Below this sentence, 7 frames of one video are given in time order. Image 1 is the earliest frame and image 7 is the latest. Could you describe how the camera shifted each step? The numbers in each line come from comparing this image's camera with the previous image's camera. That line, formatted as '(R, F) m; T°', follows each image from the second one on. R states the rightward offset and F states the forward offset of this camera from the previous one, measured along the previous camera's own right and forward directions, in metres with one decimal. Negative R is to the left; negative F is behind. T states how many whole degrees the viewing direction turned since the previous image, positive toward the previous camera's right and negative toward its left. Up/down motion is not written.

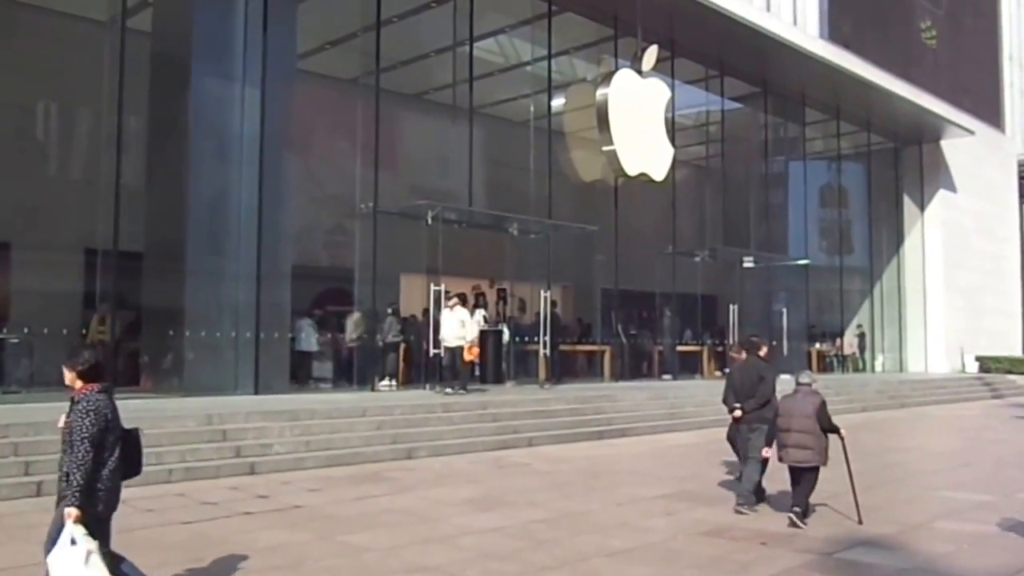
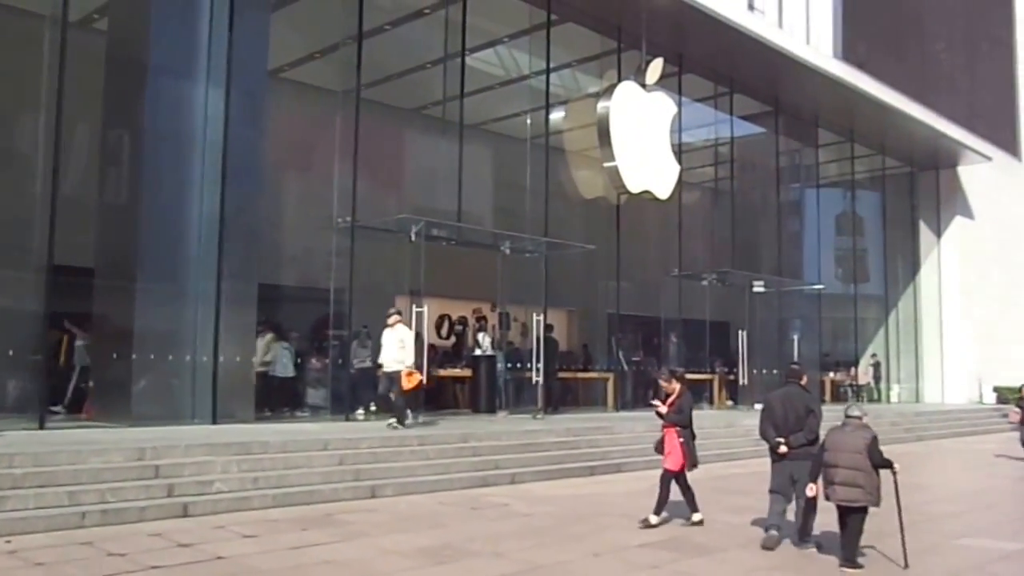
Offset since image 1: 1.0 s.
(+0.4, +0.9) m; -1°
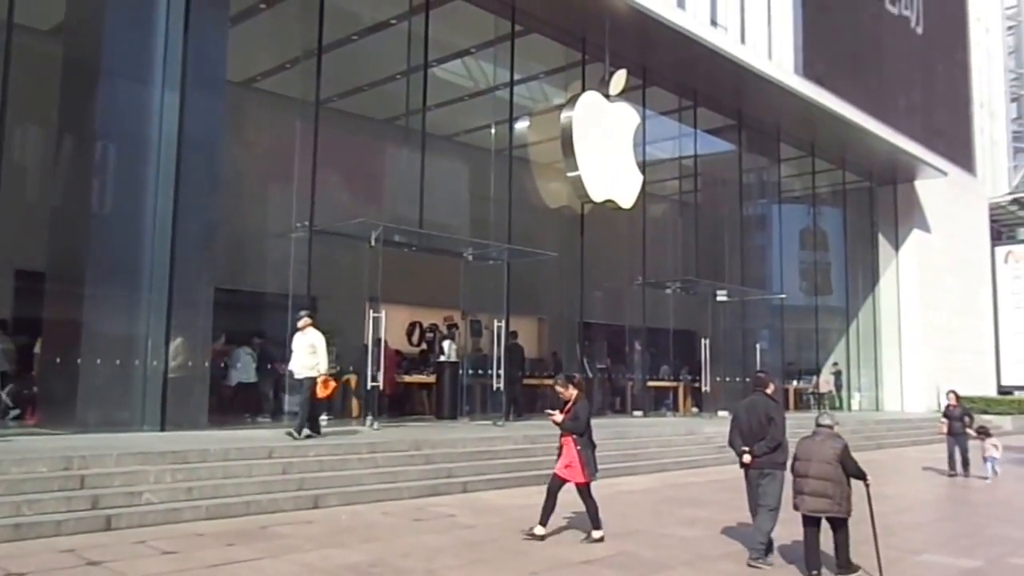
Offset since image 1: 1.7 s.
(+0.3, +0.1) m; +2°
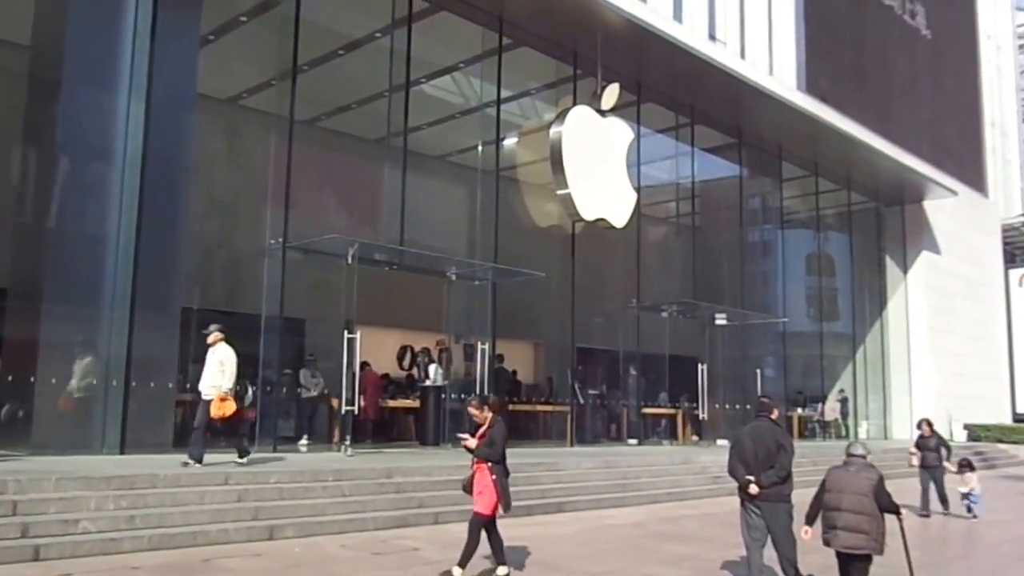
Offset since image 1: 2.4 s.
(+0.4, +0.6) m; 0°
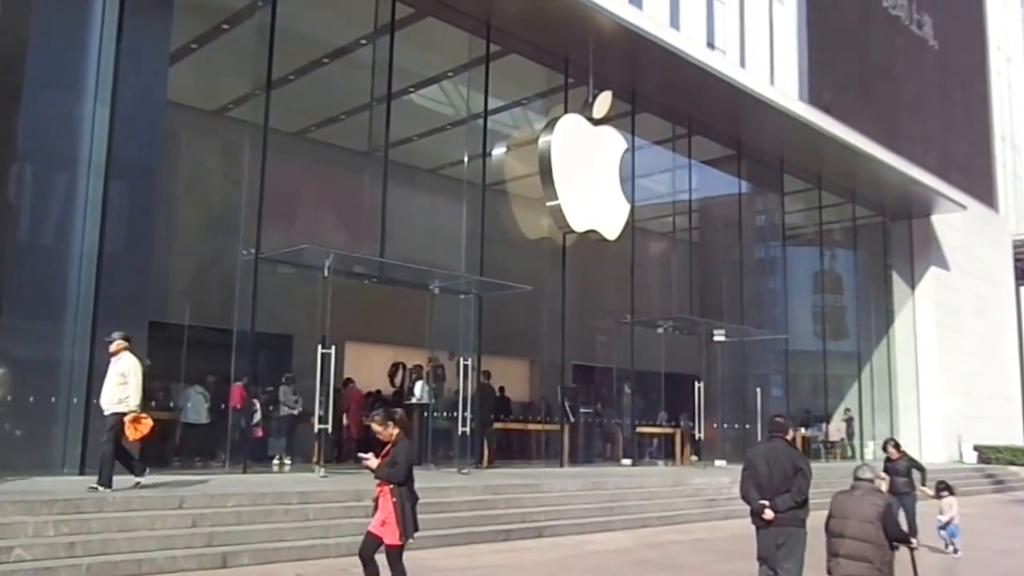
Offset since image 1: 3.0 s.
(+0.4, +0.5) m; -1°
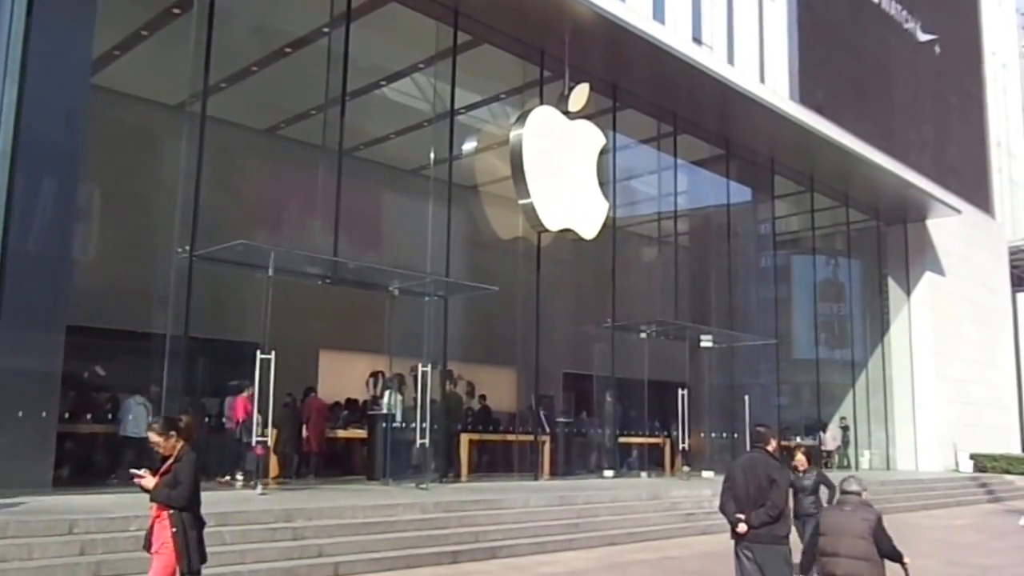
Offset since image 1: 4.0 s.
(+0.7, +1.0) m; 0°
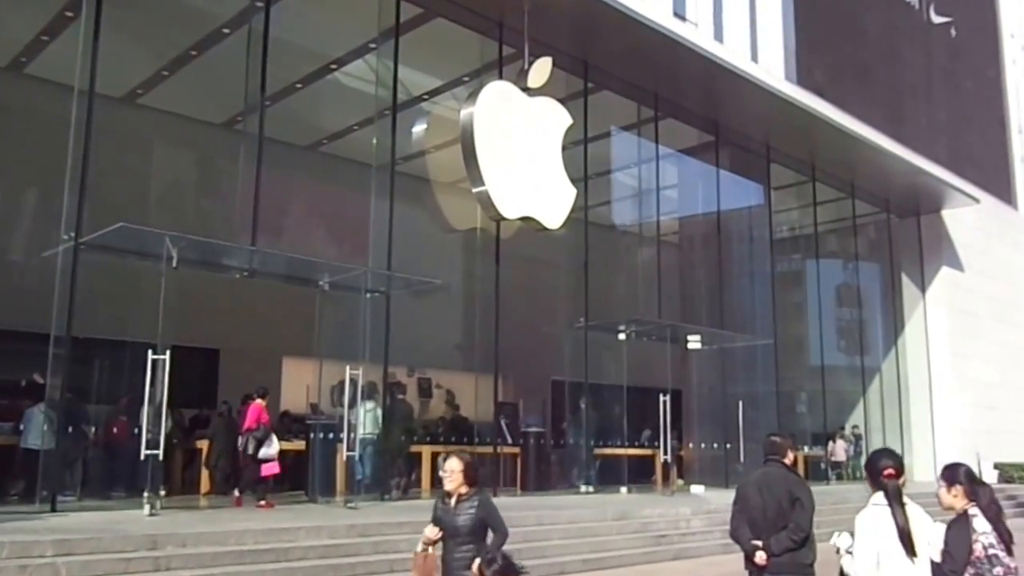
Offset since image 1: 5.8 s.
(+1.3, +1.5) m; -2°
